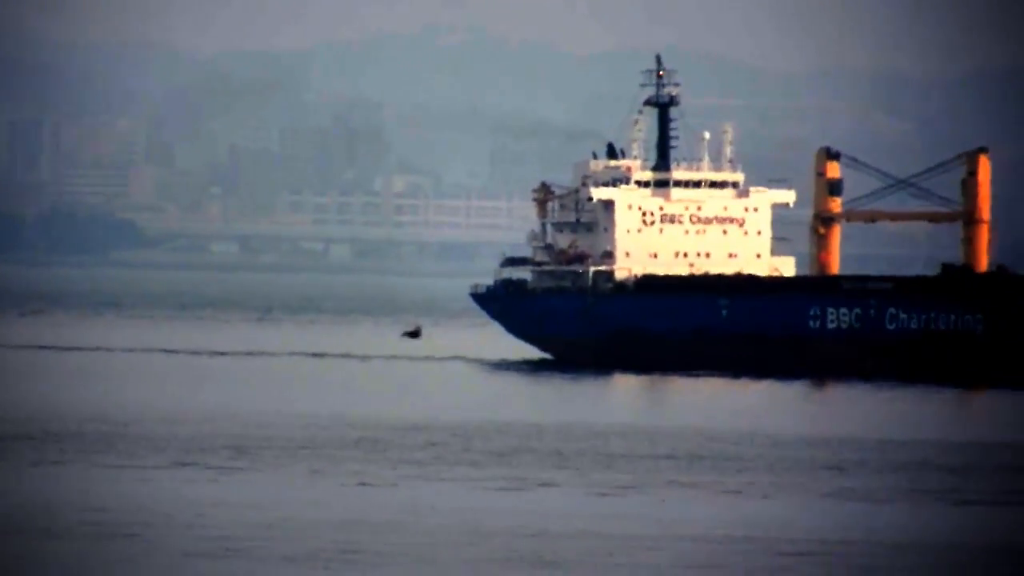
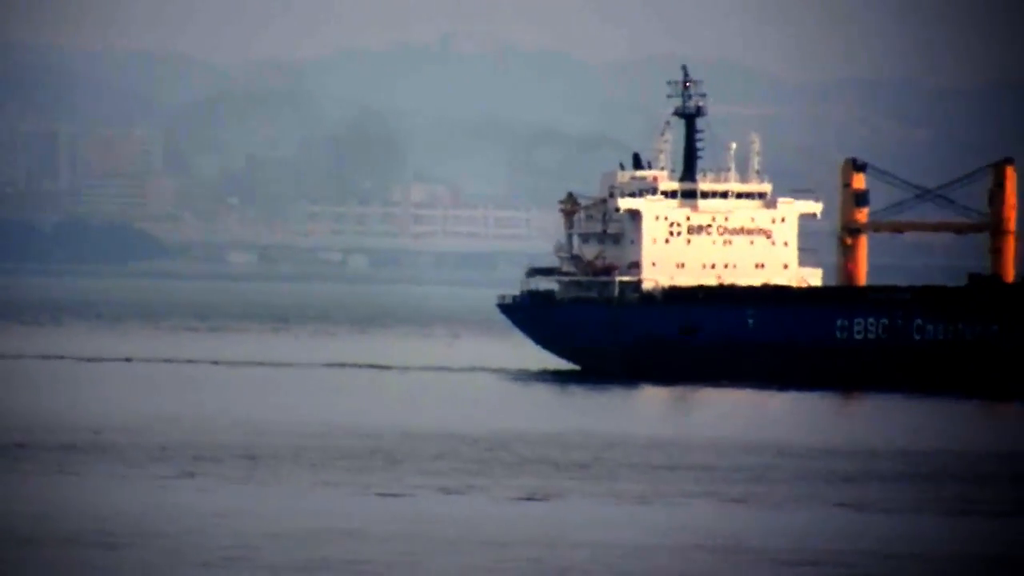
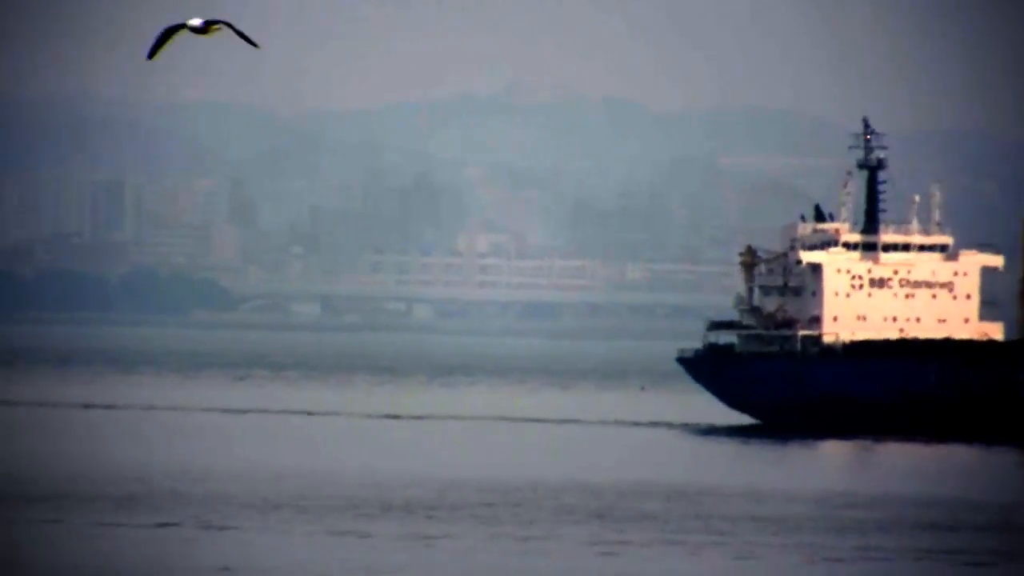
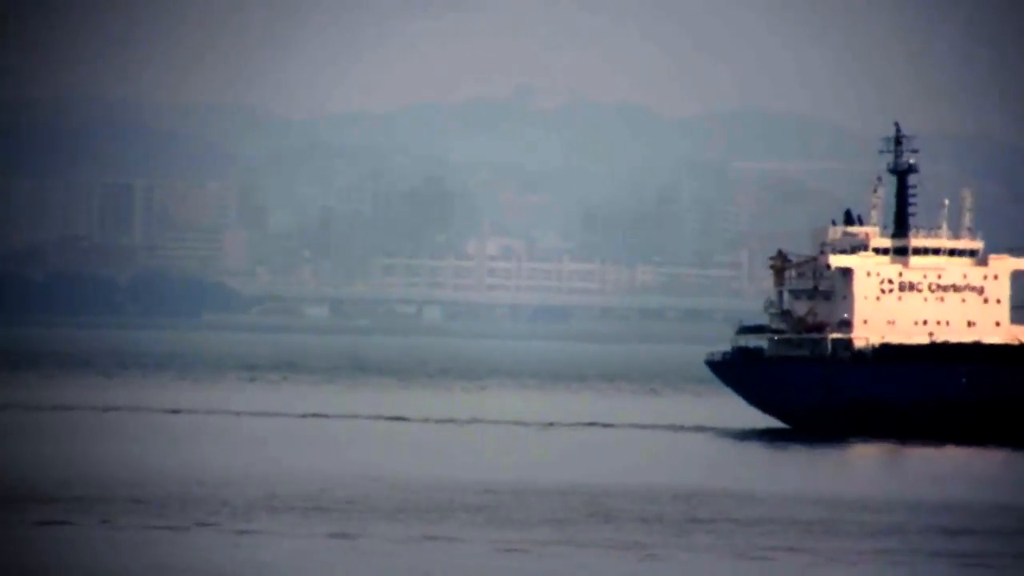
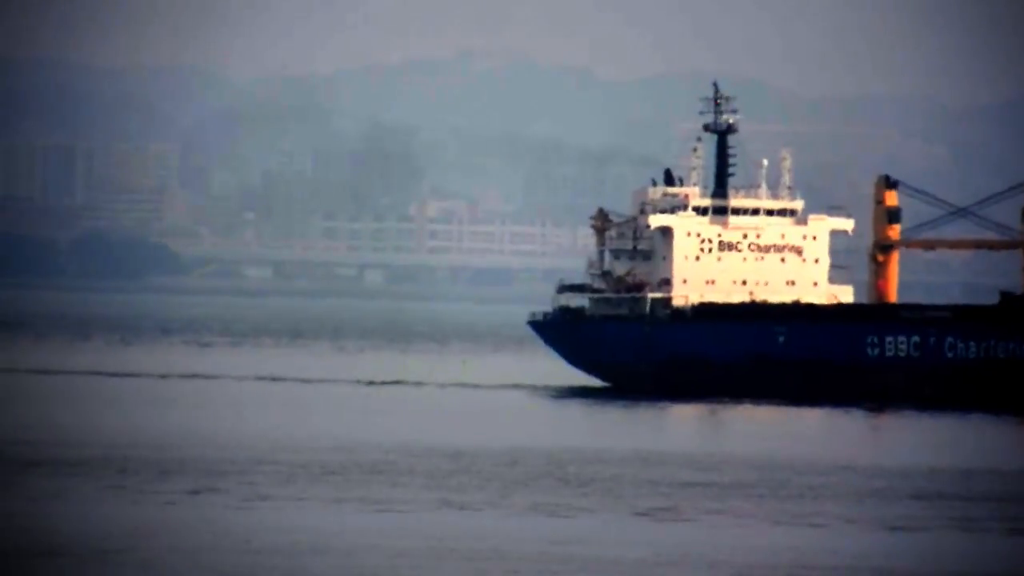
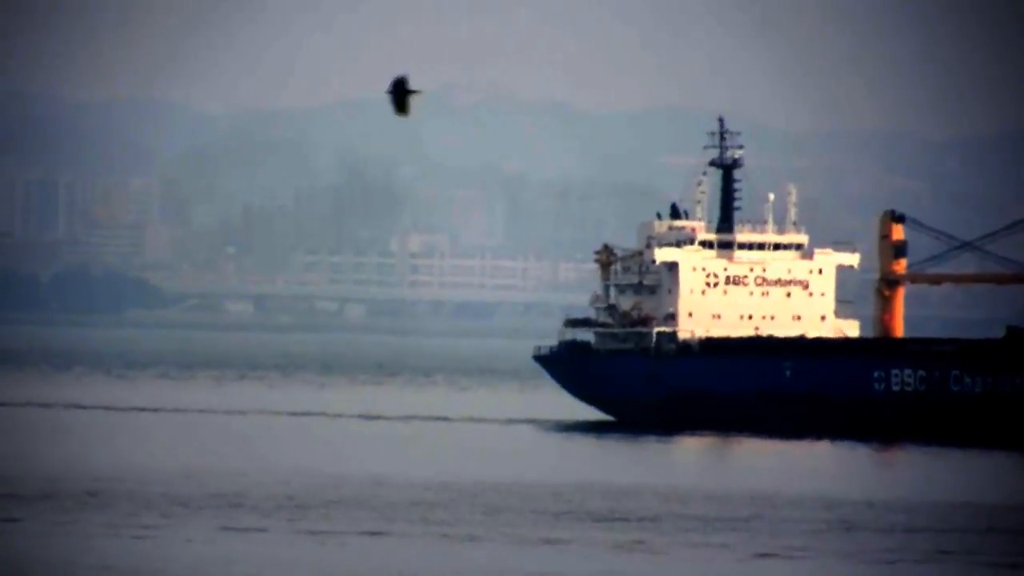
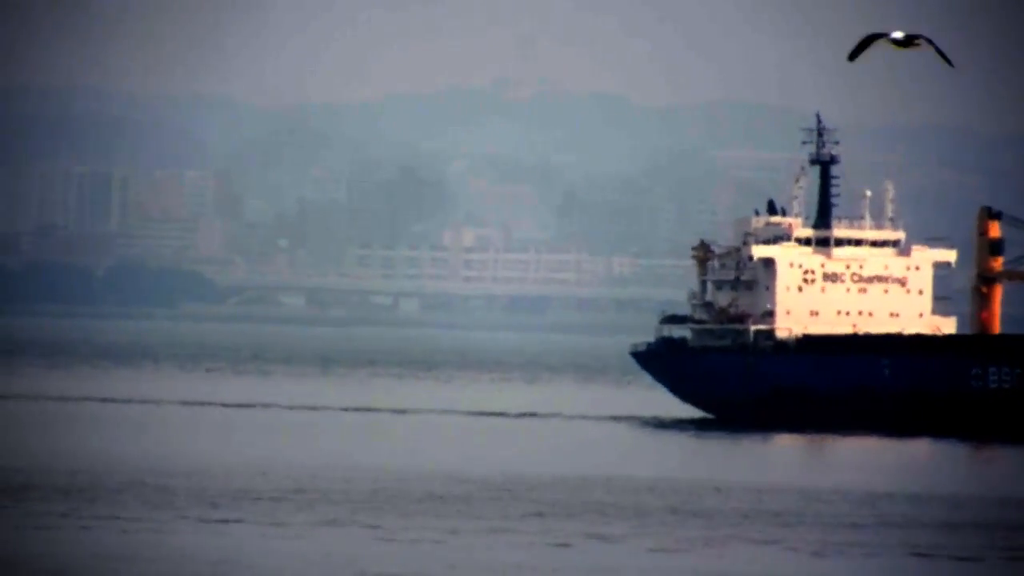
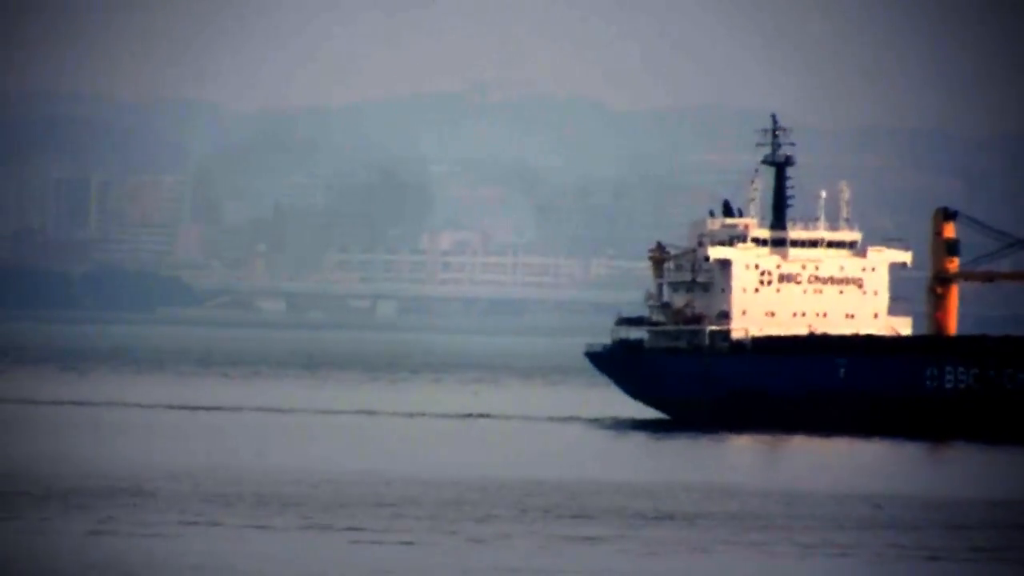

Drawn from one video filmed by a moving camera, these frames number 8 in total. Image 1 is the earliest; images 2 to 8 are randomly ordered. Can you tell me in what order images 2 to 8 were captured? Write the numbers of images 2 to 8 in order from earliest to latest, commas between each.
2, 5, 6, 8, 7, 3, 4
